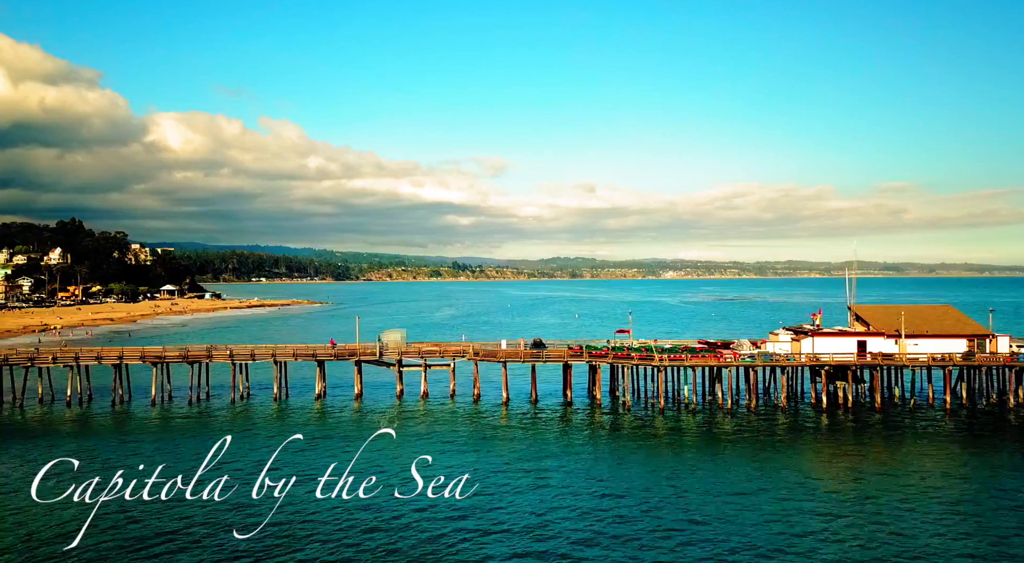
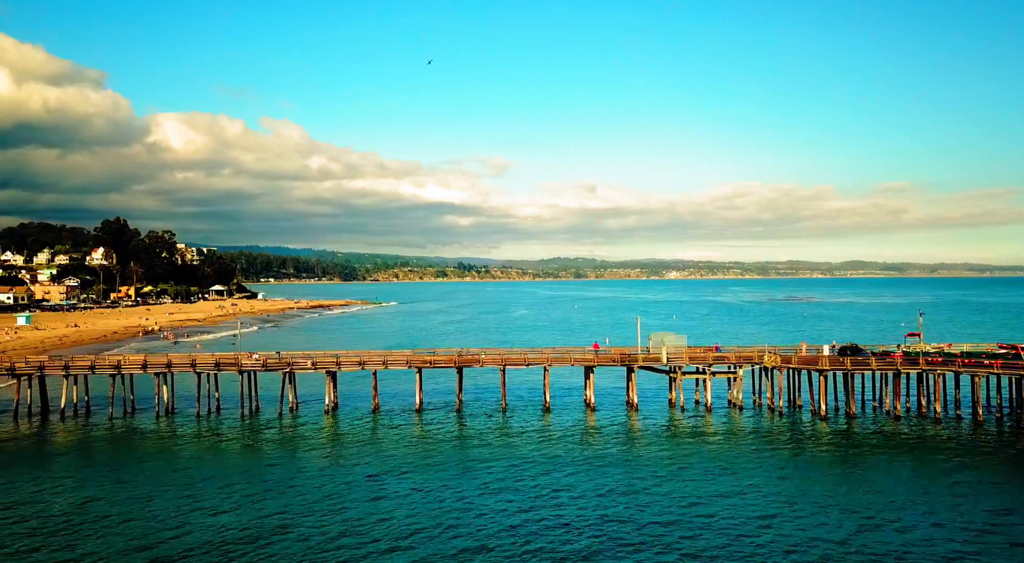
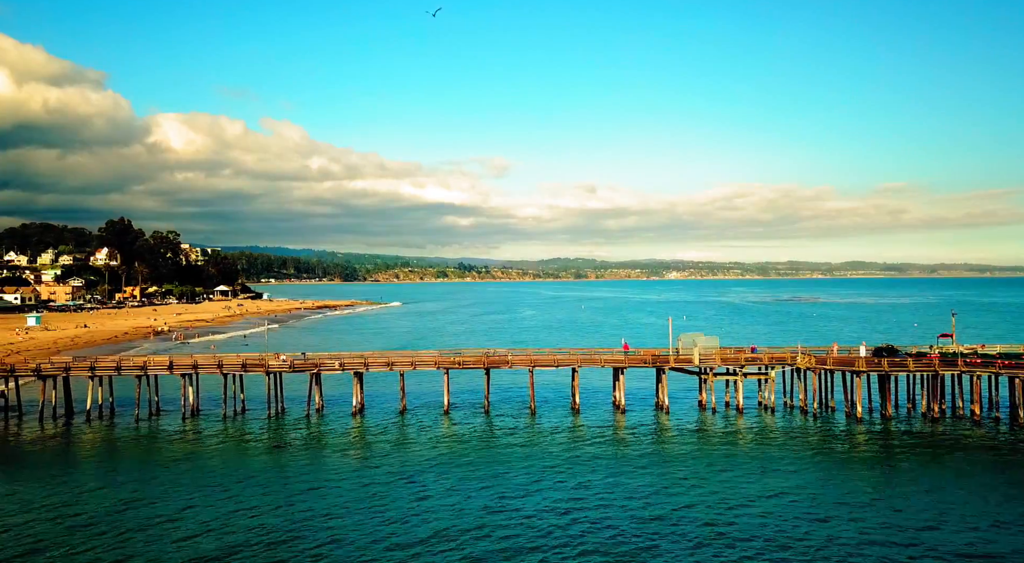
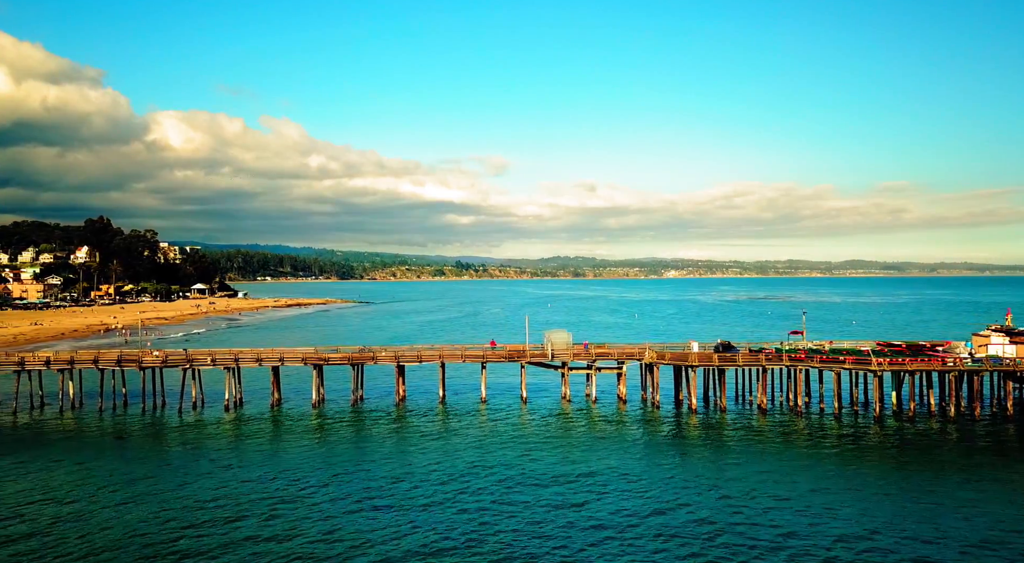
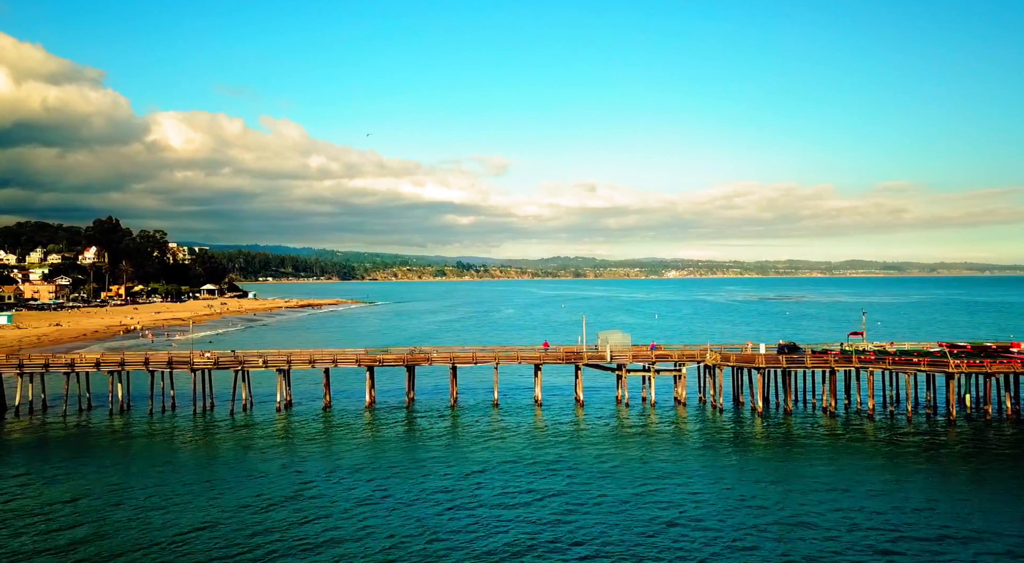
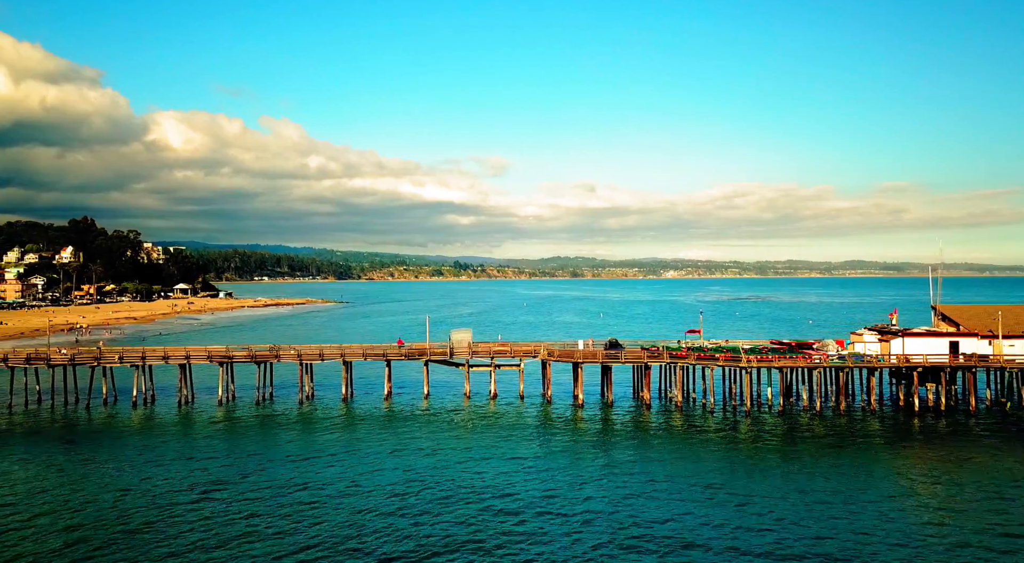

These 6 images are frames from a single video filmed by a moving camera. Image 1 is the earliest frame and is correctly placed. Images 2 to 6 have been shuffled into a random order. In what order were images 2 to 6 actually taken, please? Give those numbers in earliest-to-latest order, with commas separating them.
6, 4, 5, 2, 3
